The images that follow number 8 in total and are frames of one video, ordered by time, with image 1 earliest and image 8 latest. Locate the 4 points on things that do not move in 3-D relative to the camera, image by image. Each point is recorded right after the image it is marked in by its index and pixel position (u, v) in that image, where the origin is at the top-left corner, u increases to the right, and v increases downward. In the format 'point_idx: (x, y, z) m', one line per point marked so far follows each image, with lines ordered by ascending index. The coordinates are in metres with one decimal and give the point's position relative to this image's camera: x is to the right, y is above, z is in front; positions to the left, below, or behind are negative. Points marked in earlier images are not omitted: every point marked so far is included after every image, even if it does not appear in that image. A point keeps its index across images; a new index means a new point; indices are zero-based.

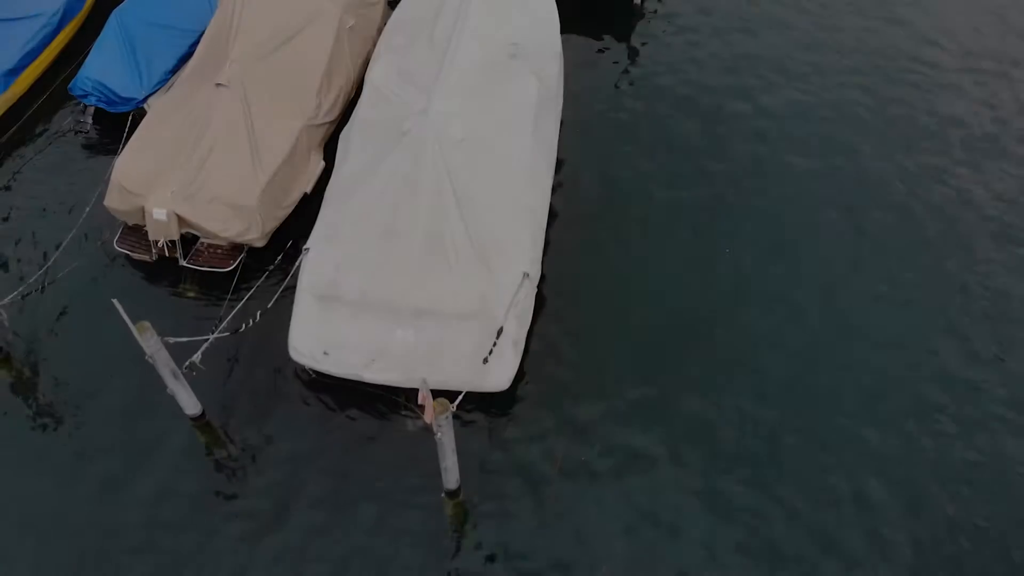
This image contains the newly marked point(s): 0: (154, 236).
0: (-5.2, +0.8, +12.7) m
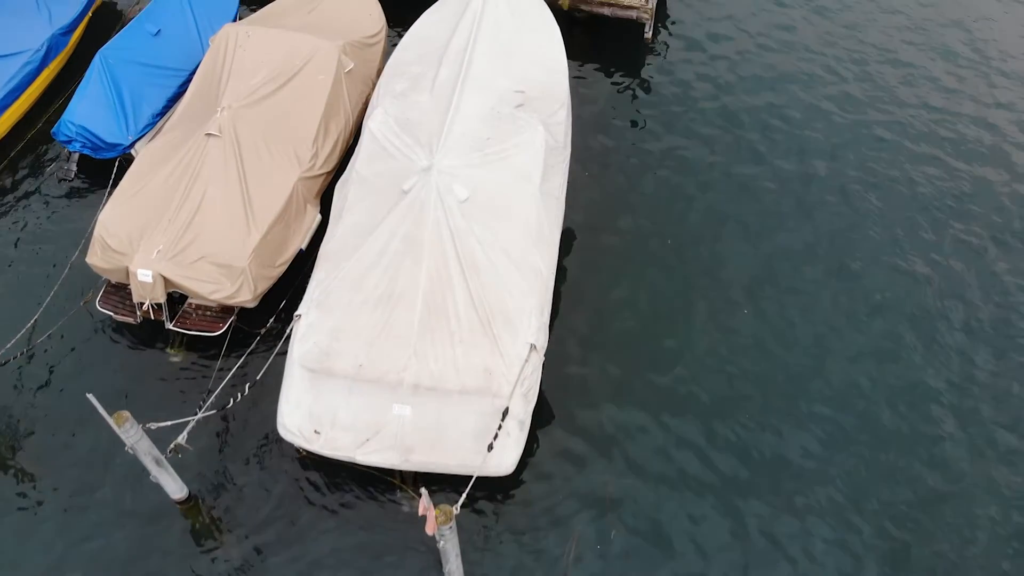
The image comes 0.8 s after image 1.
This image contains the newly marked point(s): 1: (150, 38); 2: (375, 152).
0: (-5.1, -0.1, +12.0) m
1: (-6.5, +4.4, +15.7) m
2: (-1.9, +1.9, +12.3) m
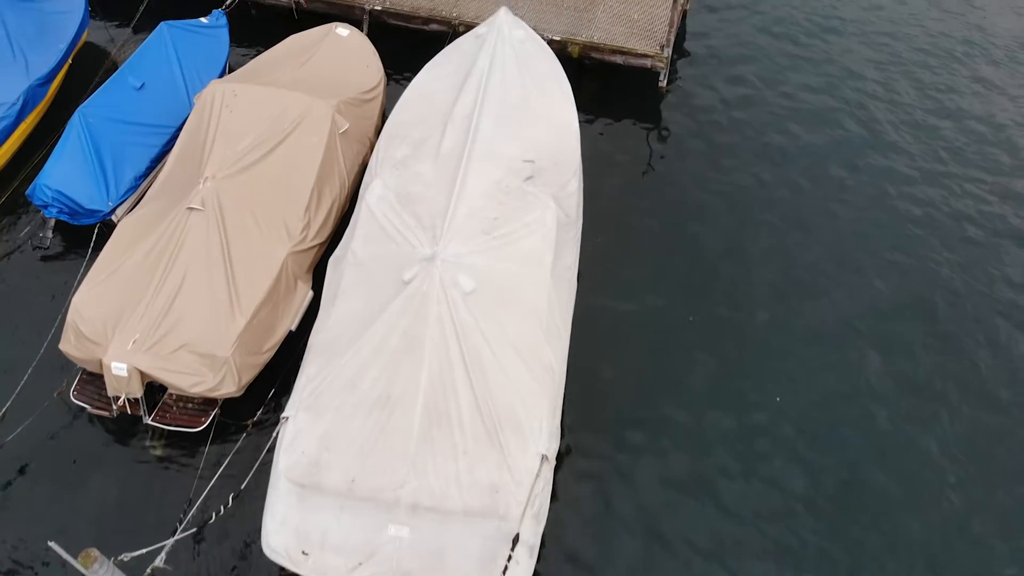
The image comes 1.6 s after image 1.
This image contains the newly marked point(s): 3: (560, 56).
0: (-5.0, -1.3, +11.0) m
1: (-6.3, +3.3, +14.7) m
2: (-1.8, +0.7, +11.3) m
3: (+0.9, +4.3, +16.5) m
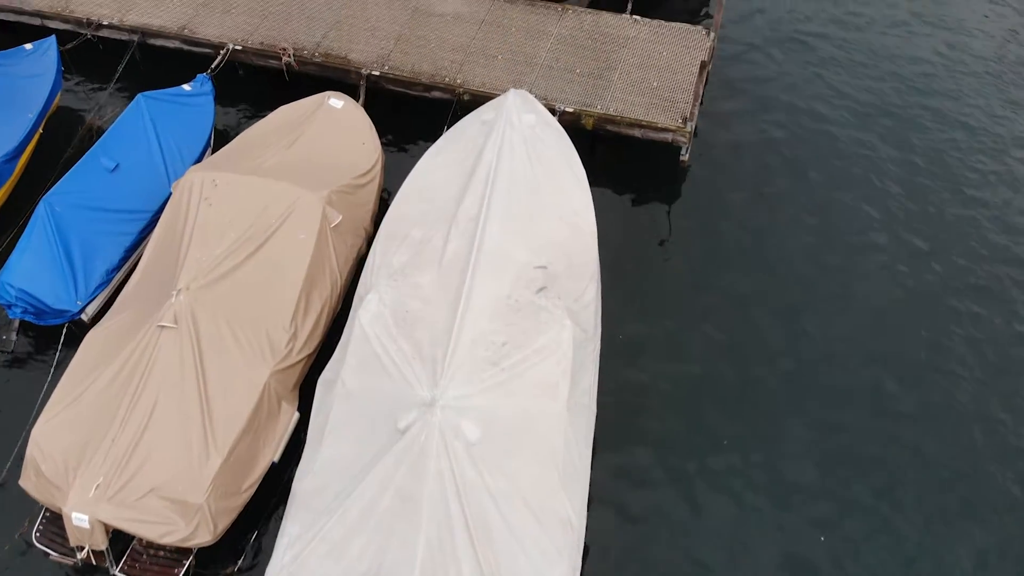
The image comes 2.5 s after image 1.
0: (-4.9, -2.8, +9.7) m
1: (-6.2, +1.7, +13.4) m
2: (-1.7, -0.8, +10.0) m
3: (+1.0, +2.7, +15.2) m
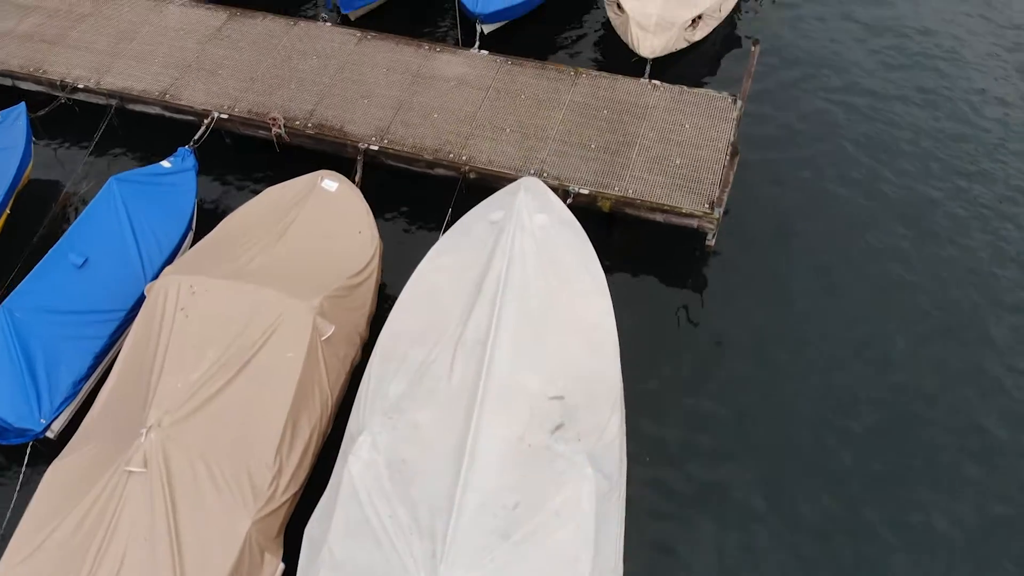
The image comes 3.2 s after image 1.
0: (-4.7, -4.3, +8.5) m
1: (-6.1, +0.2, +12.2) m
2: (-1.5, -2.3, +8.7) m
3: (+1.2, +1.2, +13.9) m
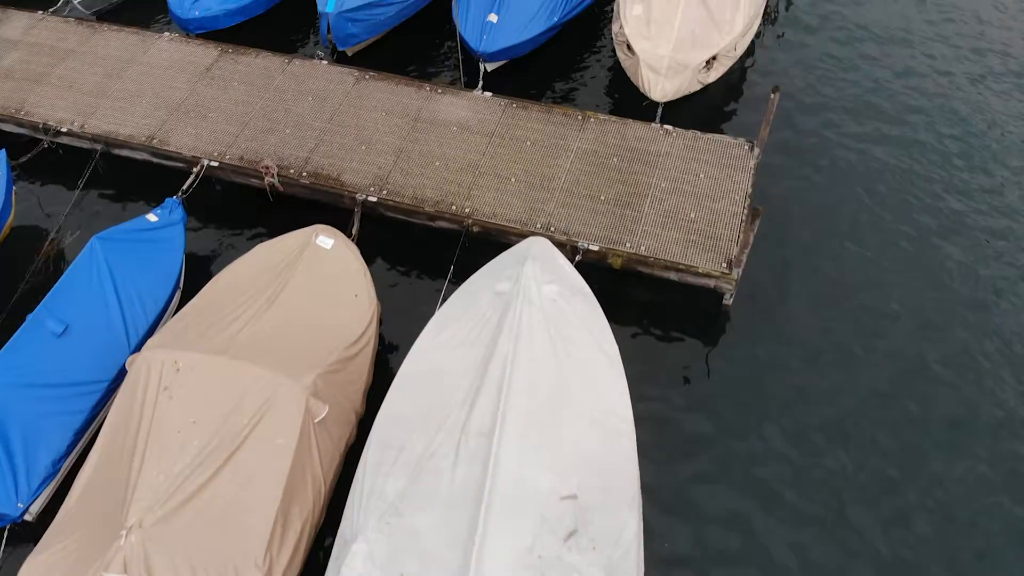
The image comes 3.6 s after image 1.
0: (-4.6, -5.2, +7.8) m
1: (-6.0, -0.7, +11.5) m
2: (-1.5, -3.2, +8.0) m
3: (+1.3, +0.3, +13.2) m
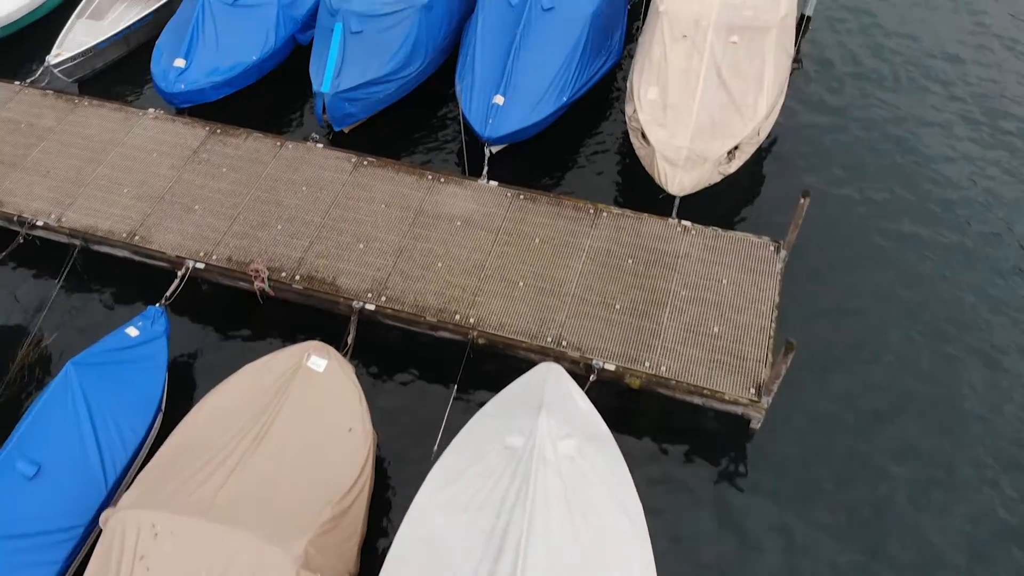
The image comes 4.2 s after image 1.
0: (-4.5, -6.9, +6.9) m
1: (-5.9, -2.3, +10.5) m
2: (-1.3, -4.9, +7.1) m
3: (+1.4, -1.3, +12.3) m
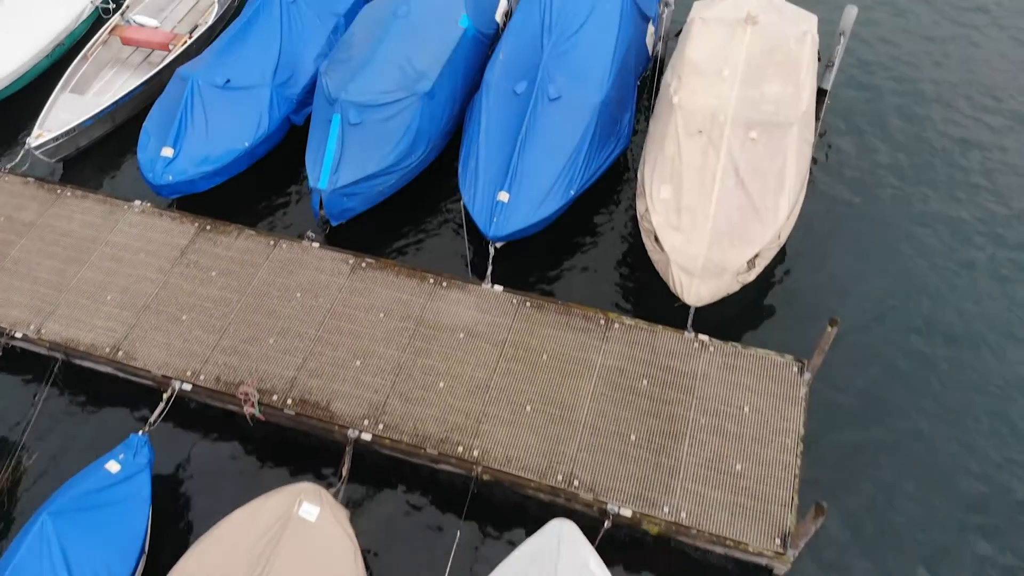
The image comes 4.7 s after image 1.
0: (-4.4, -8.6, +6.1) m
1: (-5.8, -4.0, +9.8) m
2: (-1.2, -6.6, +6.3) m
3: (+1.5, -3.0, +11.5) m
